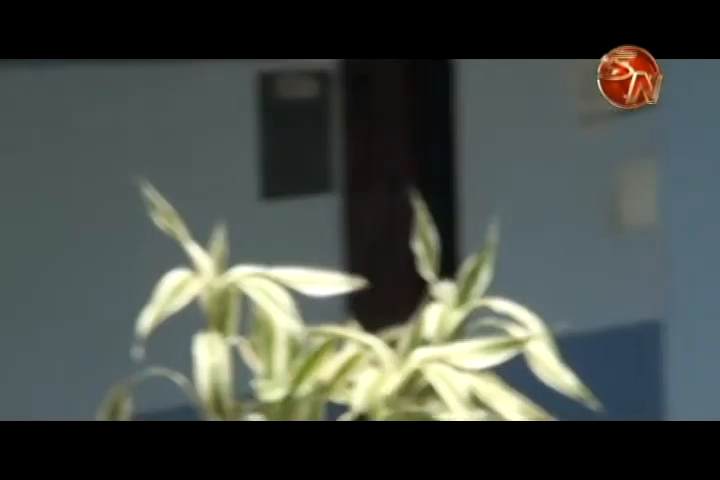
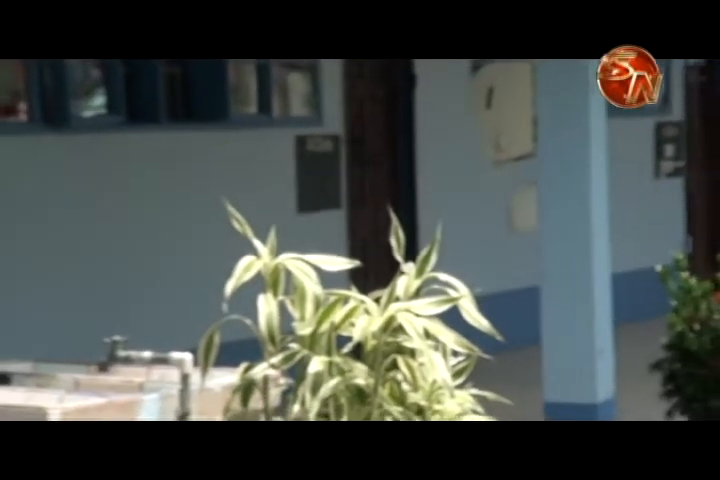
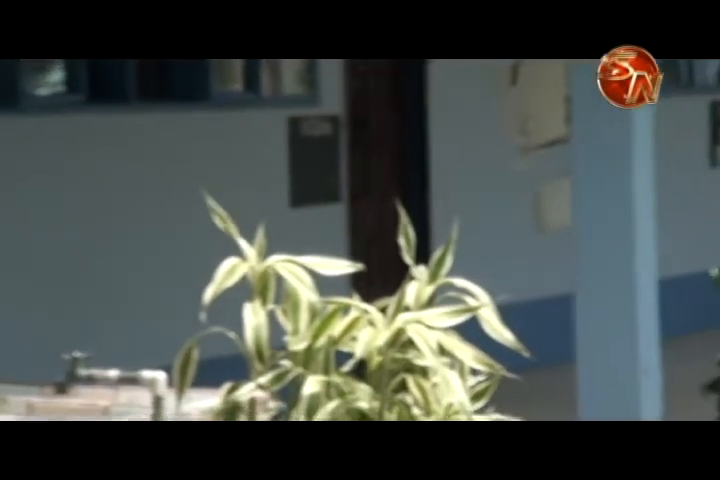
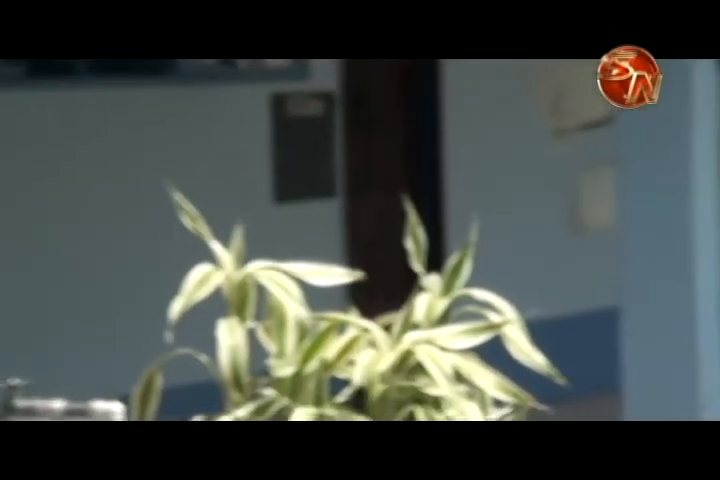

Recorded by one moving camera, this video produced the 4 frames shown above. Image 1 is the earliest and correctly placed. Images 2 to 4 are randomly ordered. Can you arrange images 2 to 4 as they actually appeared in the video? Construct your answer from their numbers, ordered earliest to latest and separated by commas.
4, 3, 2
